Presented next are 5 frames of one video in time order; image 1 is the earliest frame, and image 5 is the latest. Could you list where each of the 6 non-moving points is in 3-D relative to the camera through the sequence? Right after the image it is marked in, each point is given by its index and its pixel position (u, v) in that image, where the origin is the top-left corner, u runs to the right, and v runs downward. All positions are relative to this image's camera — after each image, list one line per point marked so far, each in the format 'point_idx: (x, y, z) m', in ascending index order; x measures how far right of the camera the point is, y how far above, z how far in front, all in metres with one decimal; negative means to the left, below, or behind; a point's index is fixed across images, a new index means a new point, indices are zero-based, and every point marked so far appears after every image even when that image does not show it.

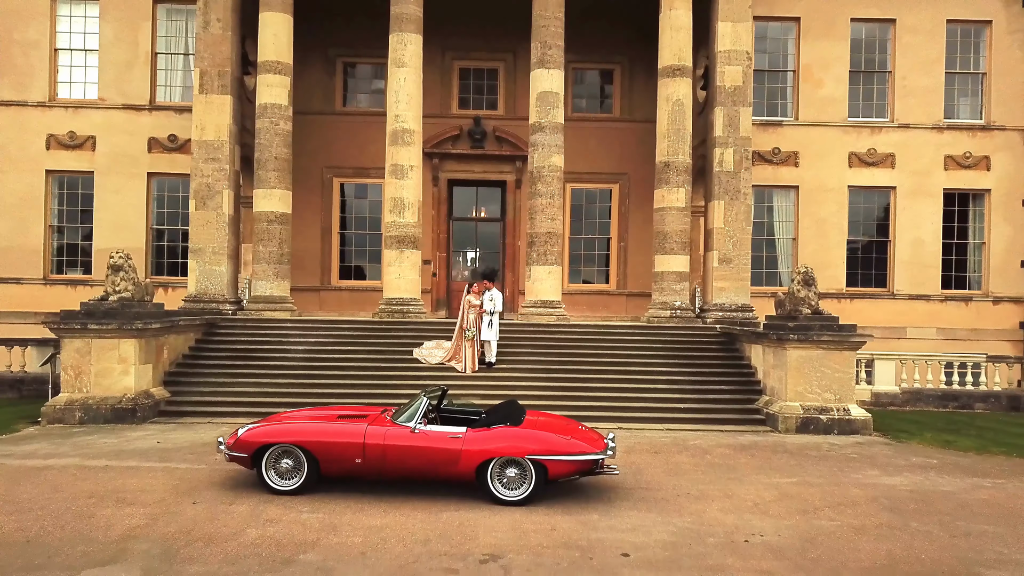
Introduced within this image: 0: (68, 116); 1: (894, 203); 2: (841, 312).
0: (-7.3, +2.8, +16.8) m
1: (+6.5, +1.5, +17.3) m
2: (+5.6, -0.4, +17.3) m
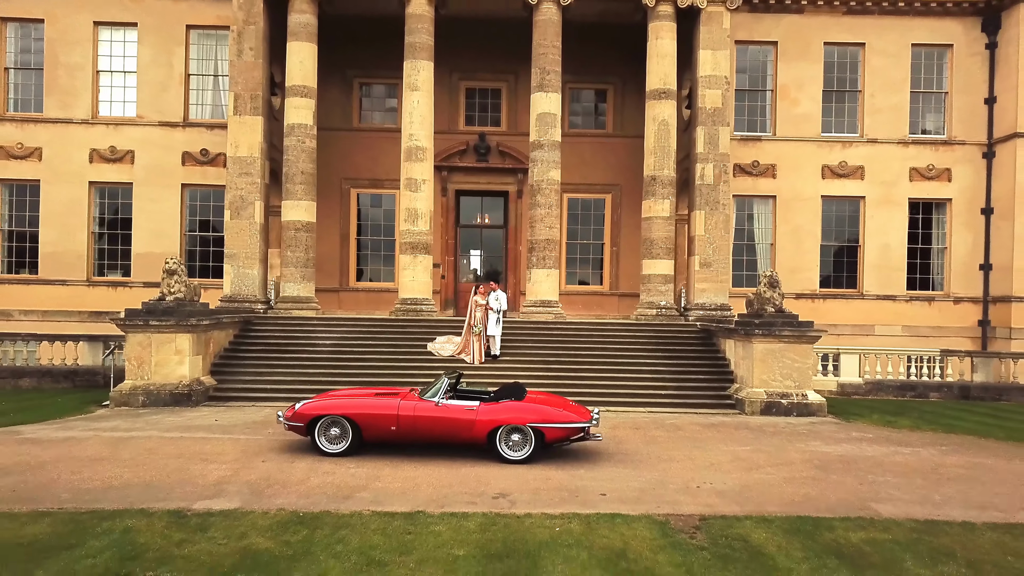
0: (-7.3, +2.8, +18.4) m
1: (+6.6, +1.4, +18.9) m
2: (+5.6, -0.4, +18.9) m
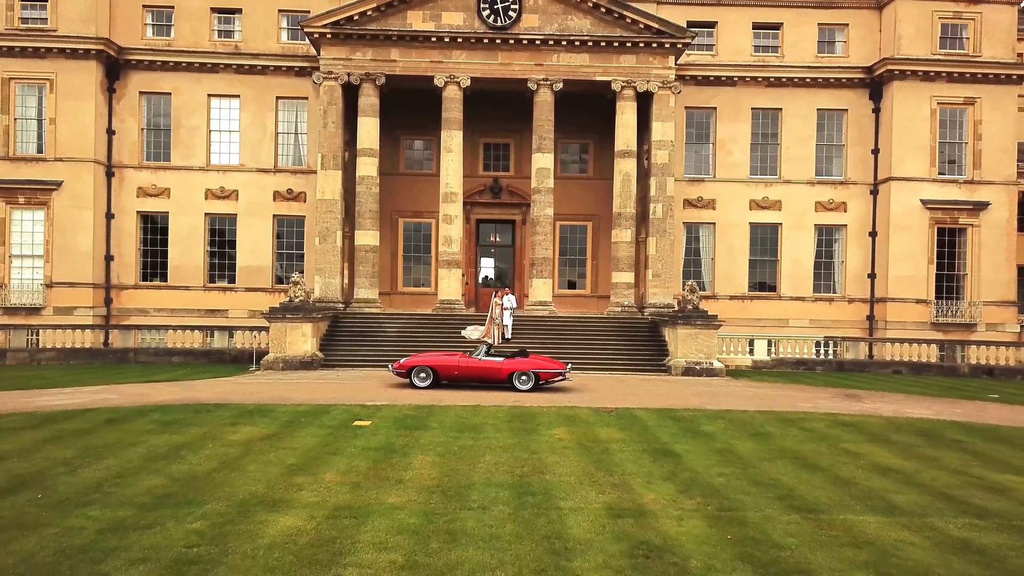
0: (-7.2, +2.7, +24.7) m
1: (+6.7, +1.4, +25.3) m
2: (+5.8, -0.5, +25.2) m
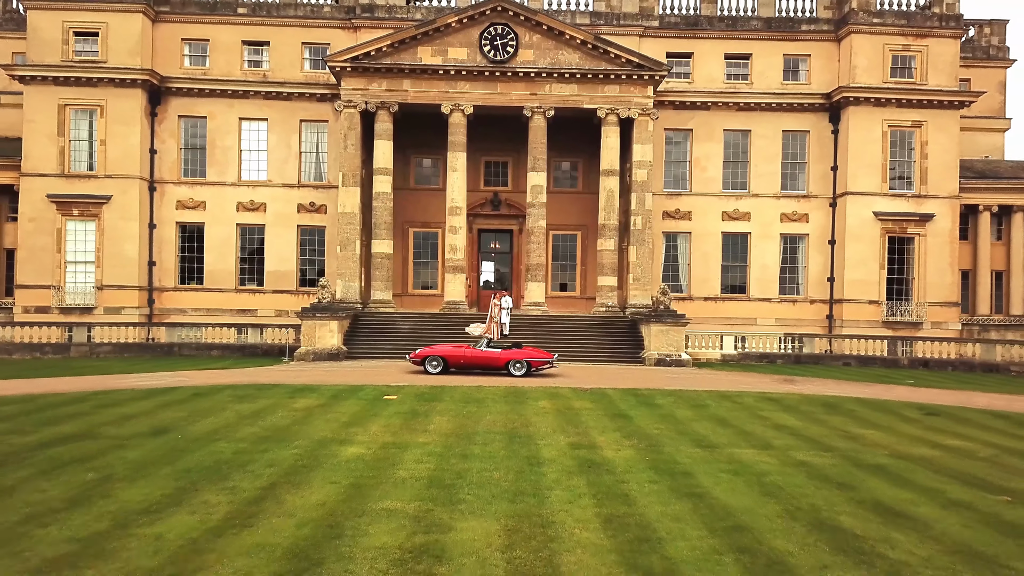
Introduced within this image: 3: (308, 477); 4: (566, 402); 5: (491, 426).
0: (-7.2, +2.7, +27.7) m
1: (+6.7, +1.3, +28.3) m
2: (+5.7, -0.6, +28.2) m
3: (-1.5, -1.4, +7.7) m
4: (+0.7, -1.5, +13.4) m
5: (-0.2, -1.5, +10.8) m
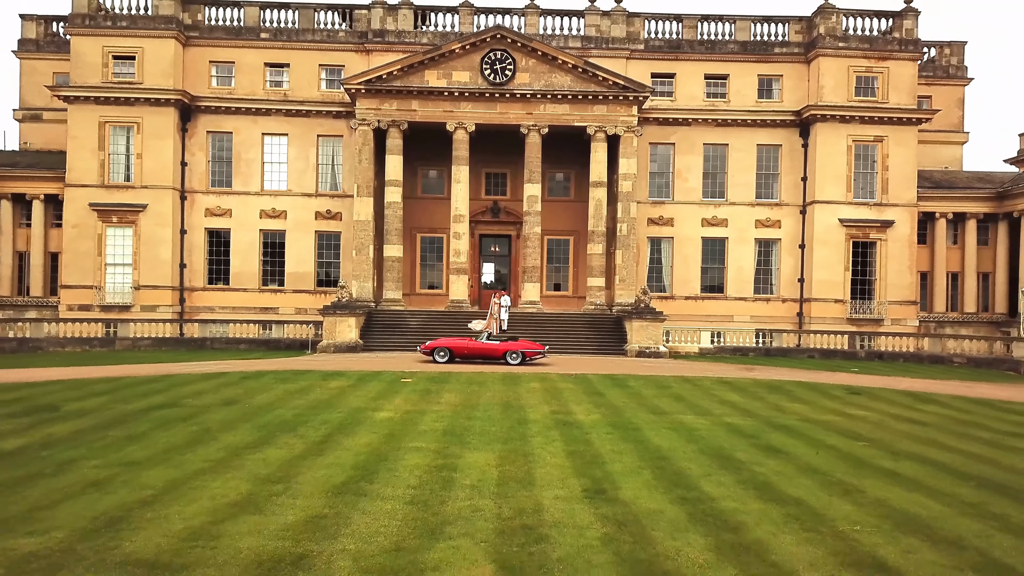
0: (-7.3, +2.7, +30.5) m
1: (+6.6, +1.3, +31.0) m
2: (+5.7, -0.6, +30.9) m
3: (-1.6, -1.5, +10.4) m
4: (+0.7, -1.5, +16.1) m
5: (-0.3, -1.5, +13.5) m
